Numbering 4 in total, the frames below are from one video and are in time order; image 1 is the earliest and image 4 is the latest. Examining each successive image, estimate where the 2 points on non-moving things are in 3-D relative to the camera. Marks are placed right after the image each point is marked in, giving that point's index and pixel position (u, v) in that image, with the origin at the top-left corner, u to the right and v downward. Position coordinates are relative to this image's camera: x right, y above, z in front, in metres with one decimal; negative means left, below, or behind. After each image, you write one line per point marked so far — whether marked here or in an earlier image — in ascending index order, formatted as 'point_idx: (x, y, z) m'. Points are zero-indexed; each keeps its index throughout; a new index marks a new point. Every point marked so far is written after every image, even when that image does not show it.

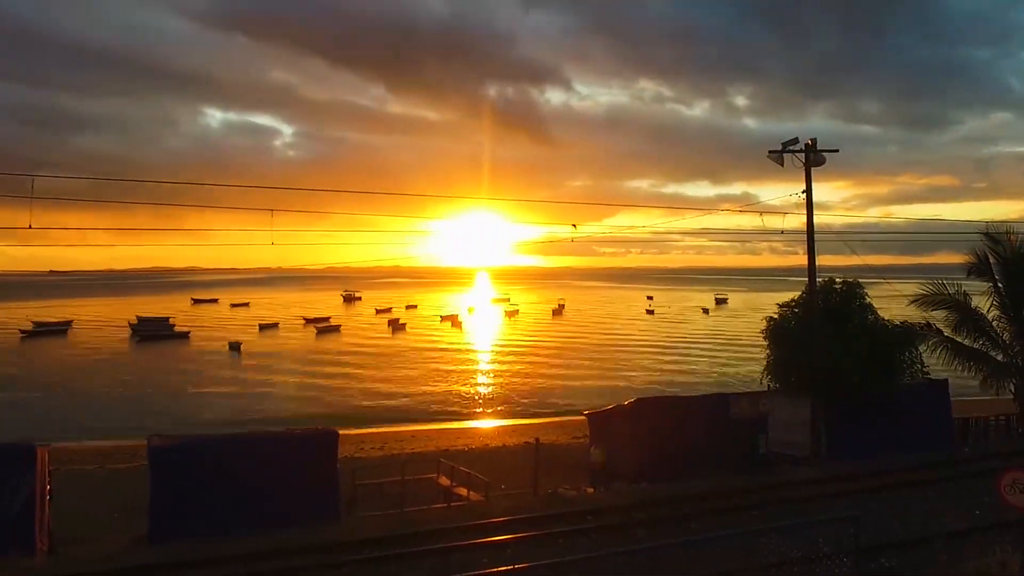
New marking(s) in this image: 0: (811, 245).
0: (+8.2, +1.2, +18.7) m
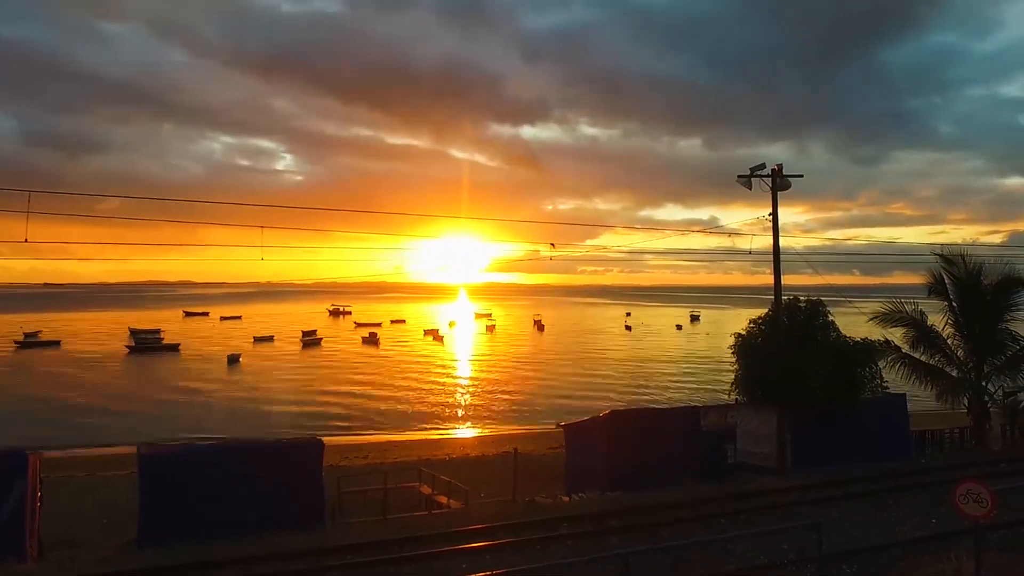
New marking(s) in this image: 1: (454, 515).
0: (+7.6, +0.6, +19.7) m
1: (-1.3, -5.2, +15.6) m
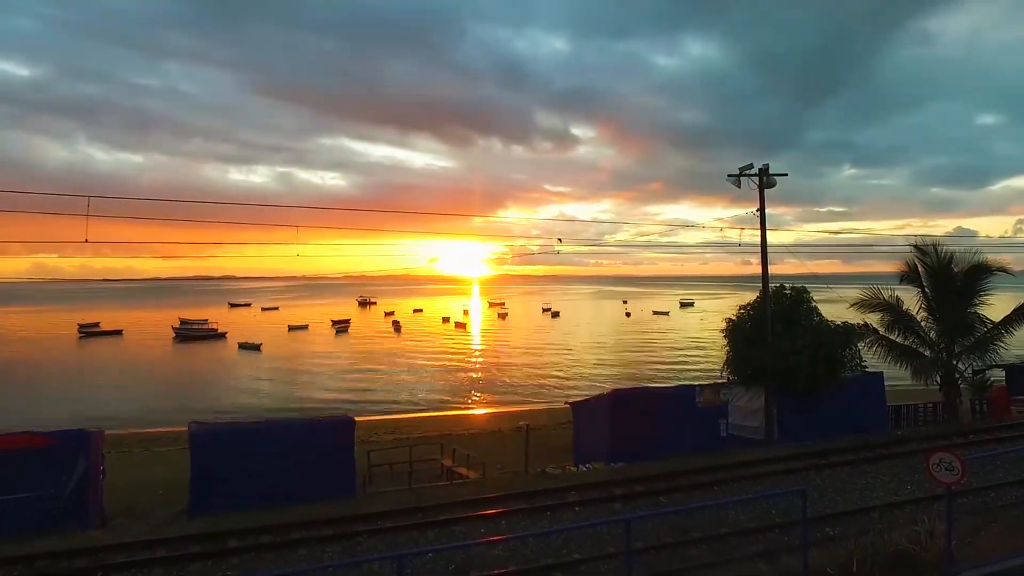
0: (+8.0, +1.0, +21.7) m
1: (-1.0, -5.1, +17.8) m
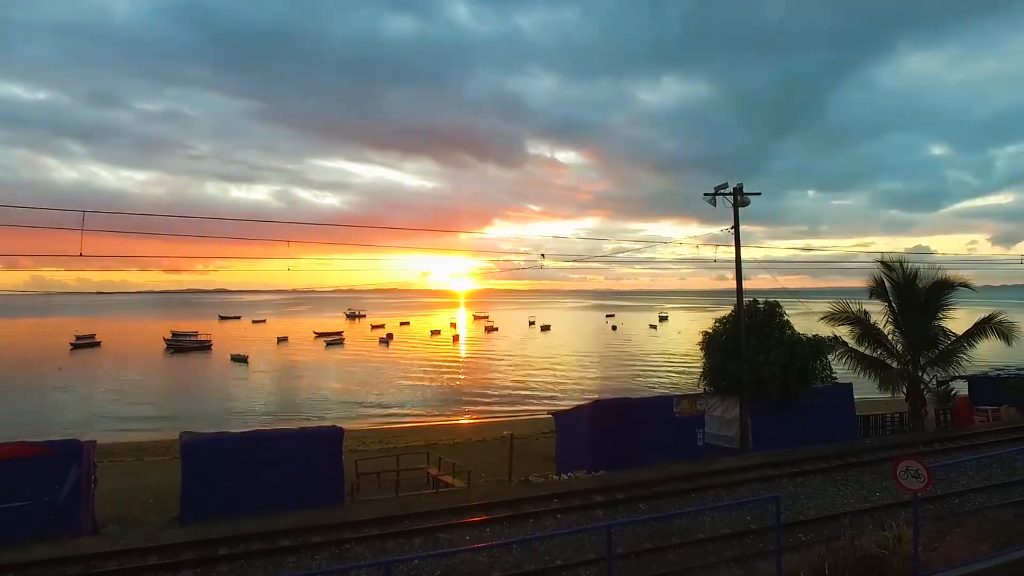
0: (+7.5, +0.5, +22.6) m
1: (-1.4, -5.5, +18.5) m
